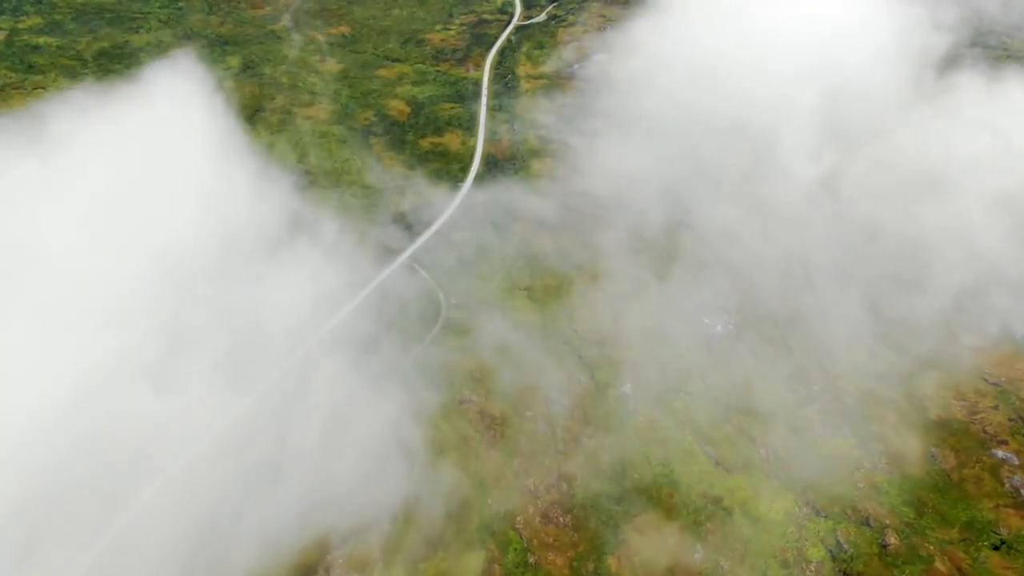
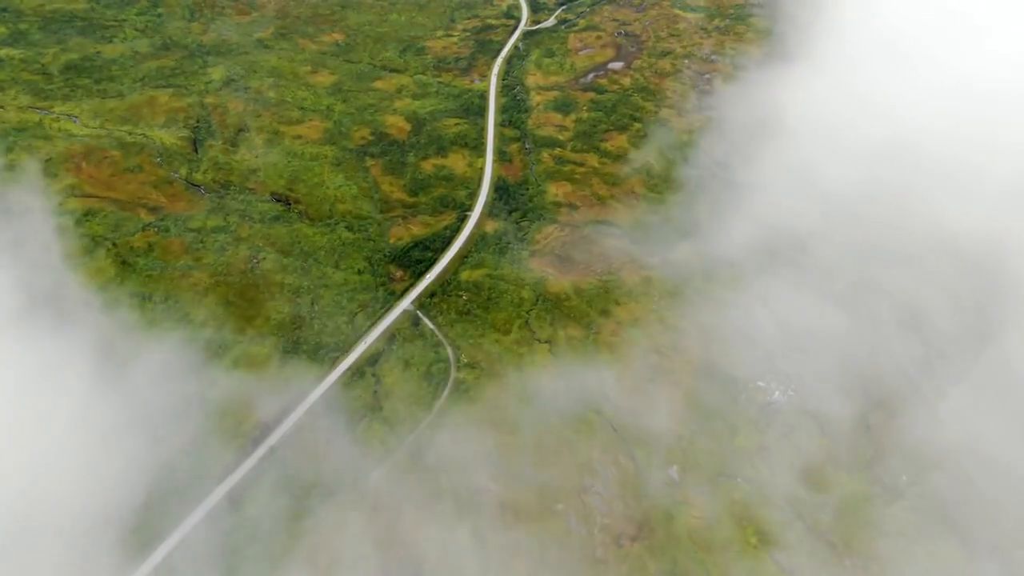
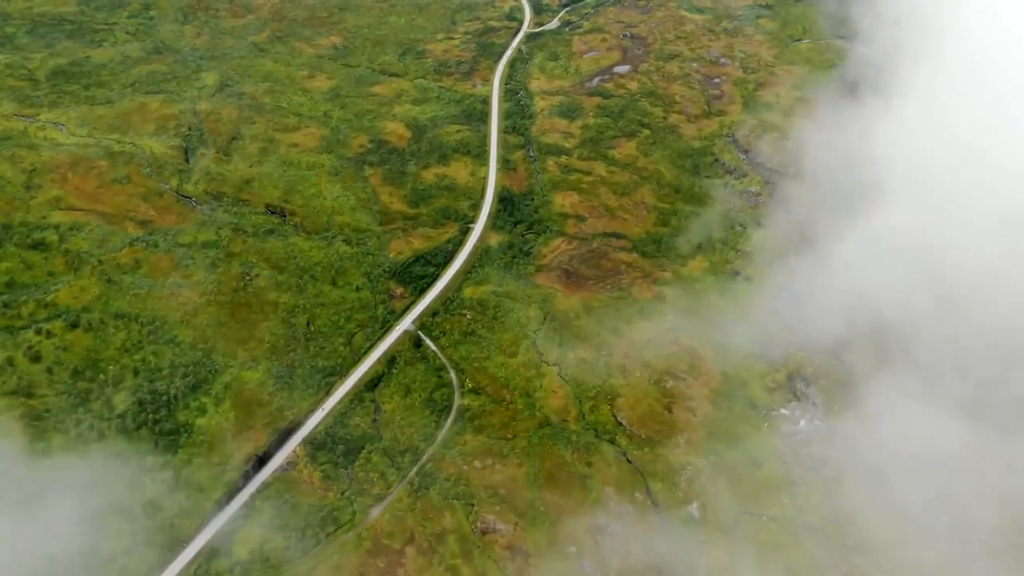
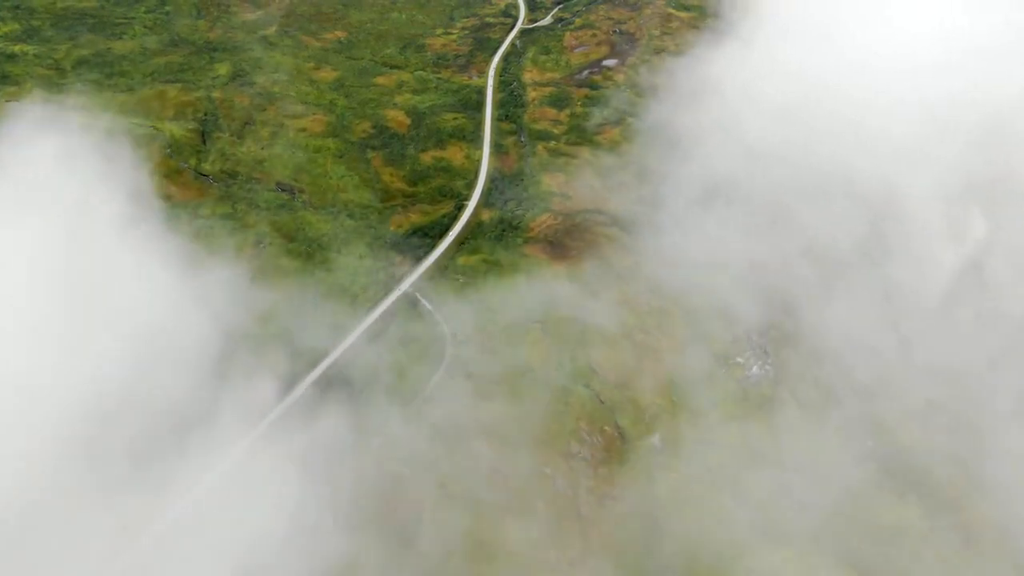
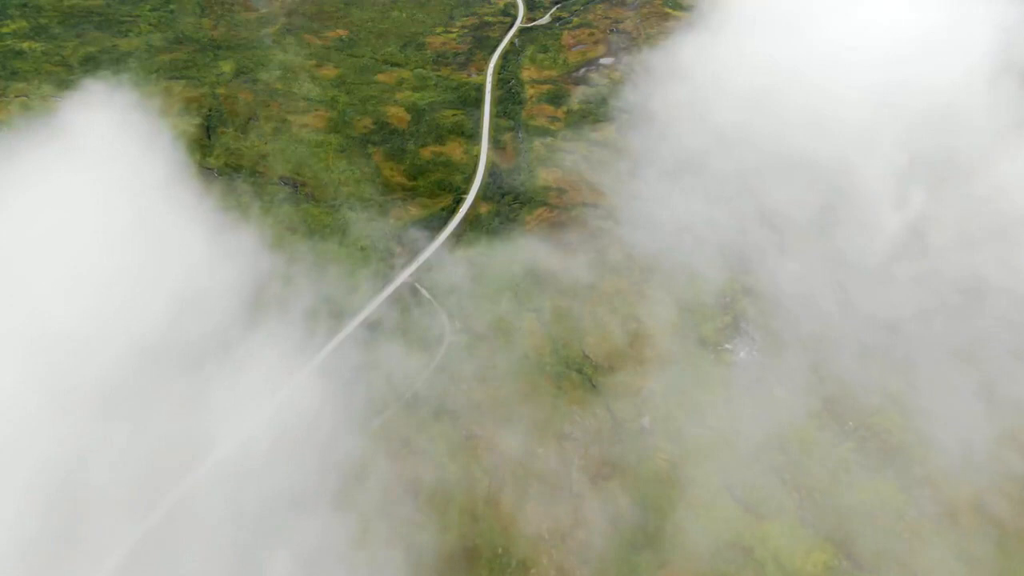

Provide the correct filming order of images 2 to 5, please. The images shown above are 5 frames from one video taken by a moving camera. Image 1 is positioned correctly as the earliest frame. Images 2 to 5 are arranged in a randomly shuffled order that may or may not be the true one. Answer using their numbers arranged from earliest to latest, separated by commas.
5, 4, 2, 3
